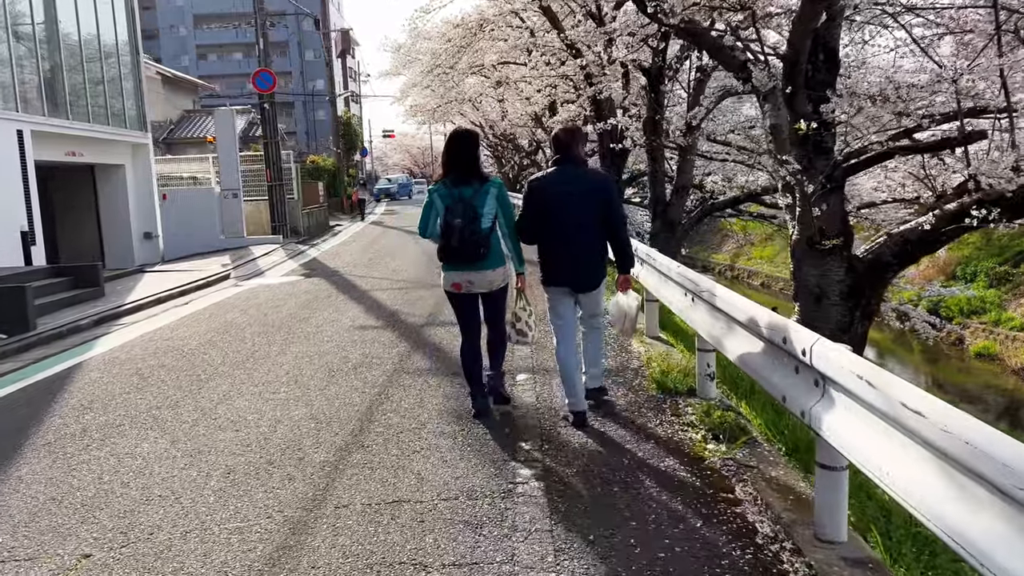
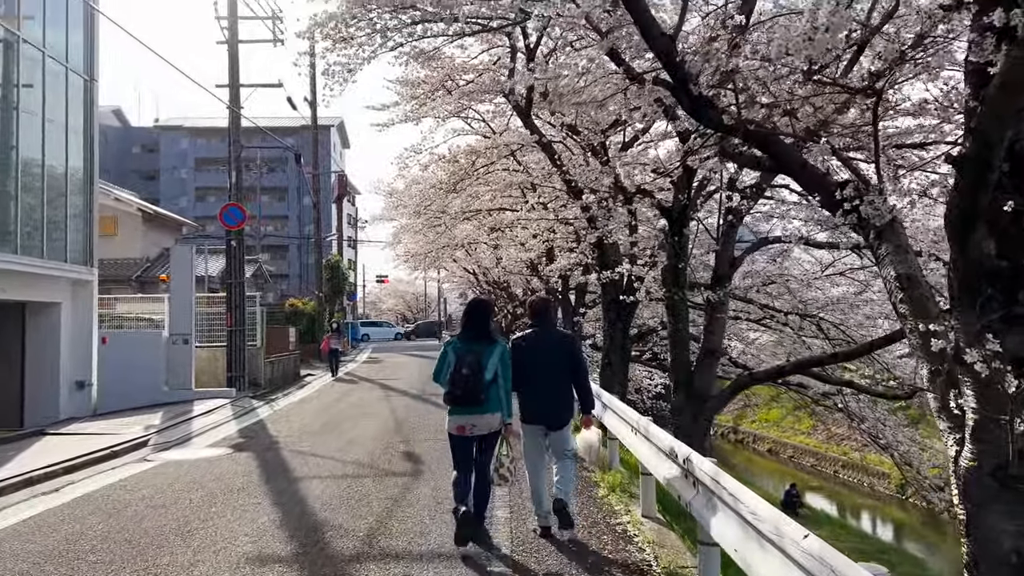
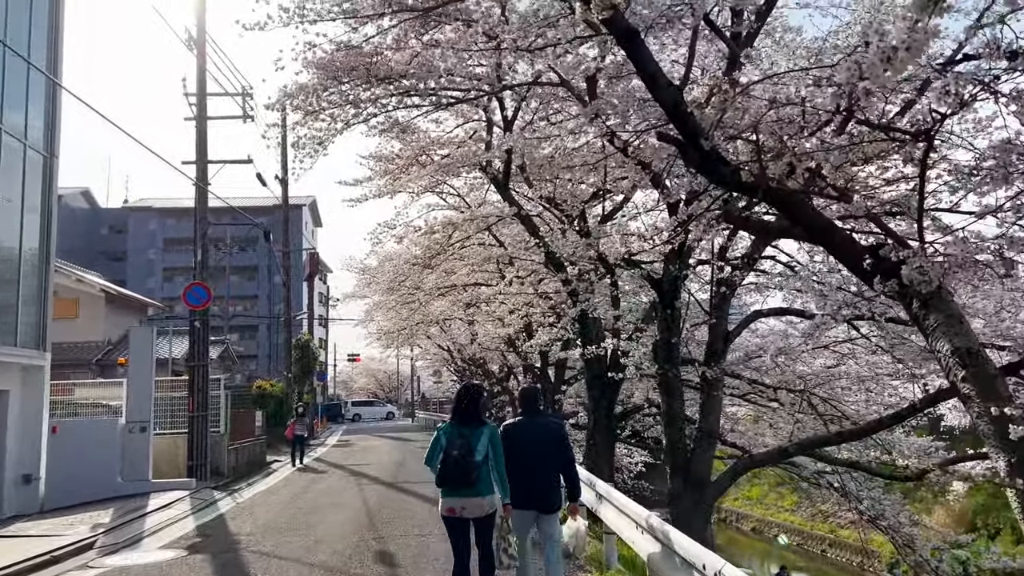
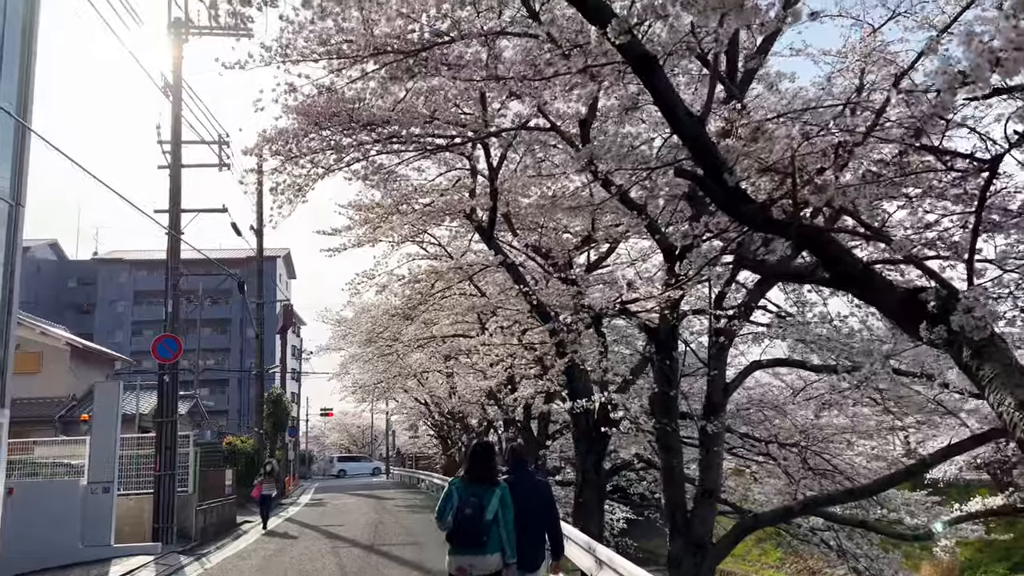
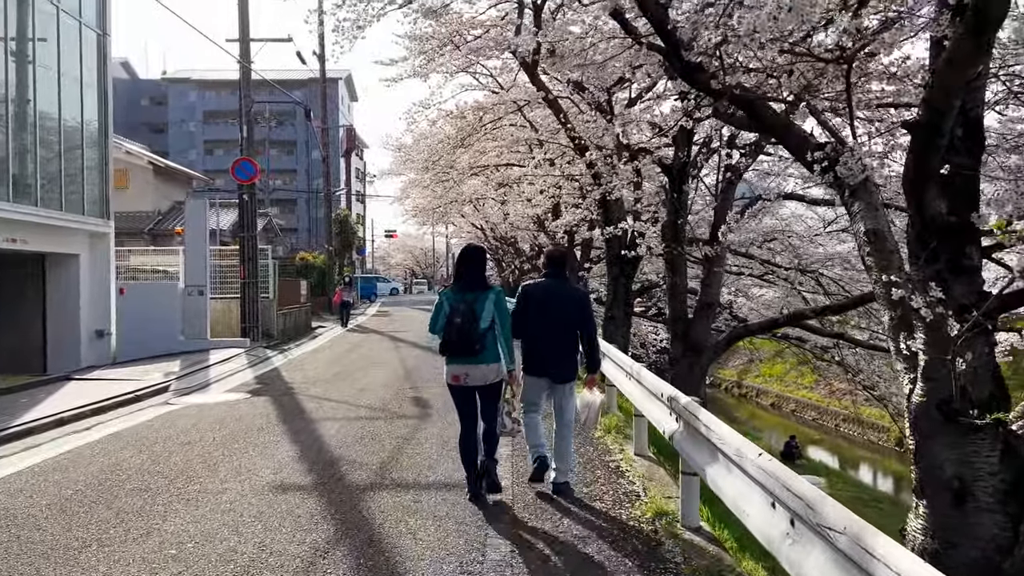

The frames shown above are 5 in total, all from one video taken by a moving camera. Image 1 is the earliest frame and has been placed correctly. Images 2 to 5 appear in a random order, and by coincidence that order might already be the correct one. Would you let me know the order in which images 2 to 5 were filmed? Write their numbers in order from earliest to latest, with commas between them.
5, 2, 3, 4
